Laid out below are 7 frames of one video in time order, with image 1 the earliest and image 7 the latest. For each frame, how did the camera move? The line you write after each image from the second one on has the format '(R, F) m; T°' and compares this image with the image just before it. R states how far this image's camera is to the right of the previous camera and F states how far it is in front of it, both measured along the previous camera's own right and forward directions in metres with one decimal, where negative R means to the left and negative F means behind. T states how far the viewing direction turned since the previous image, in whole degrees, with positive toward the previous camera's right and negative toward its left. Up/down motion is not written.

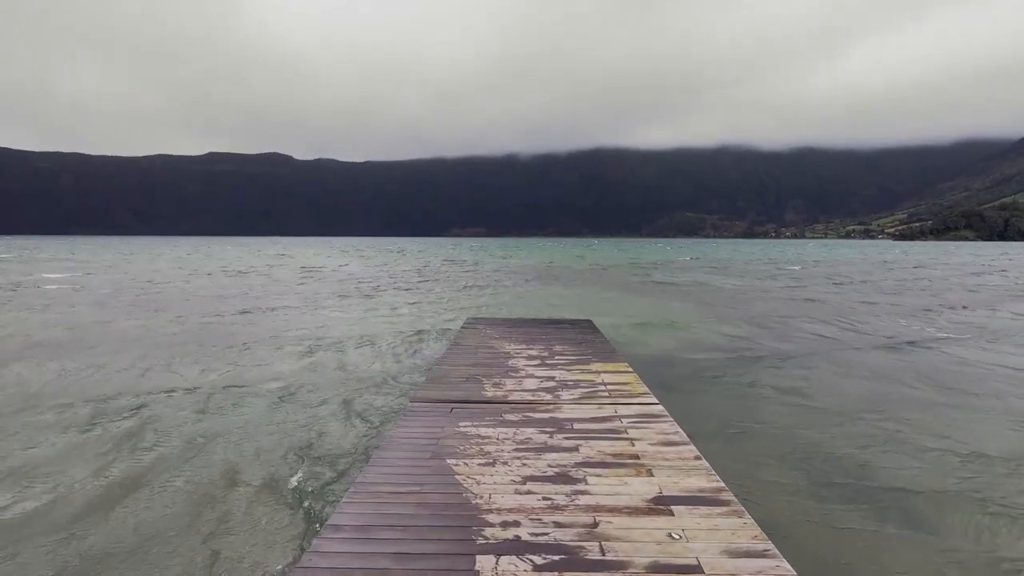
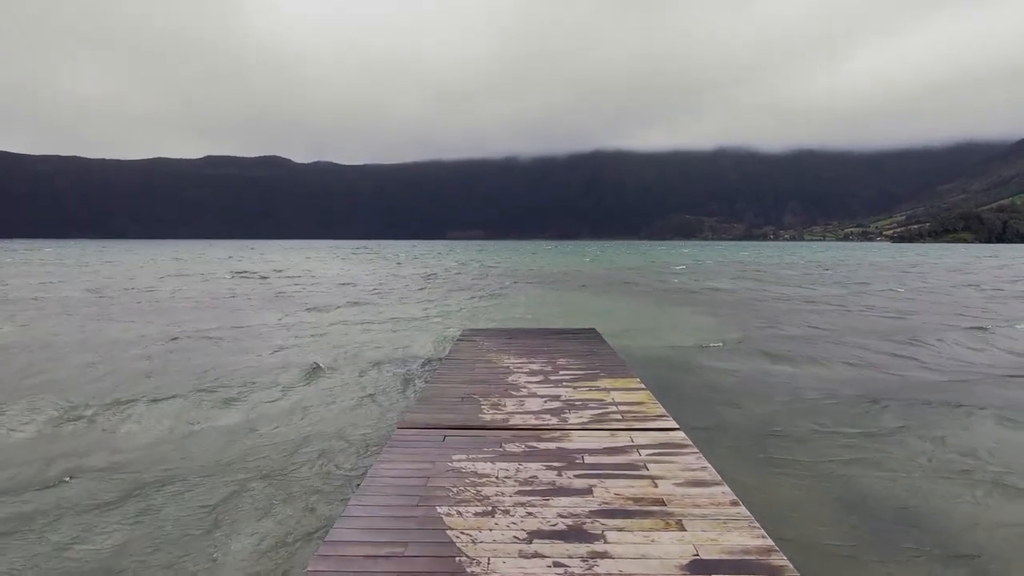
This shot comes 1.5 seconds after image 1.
(0.0, +0.9) m; 0°
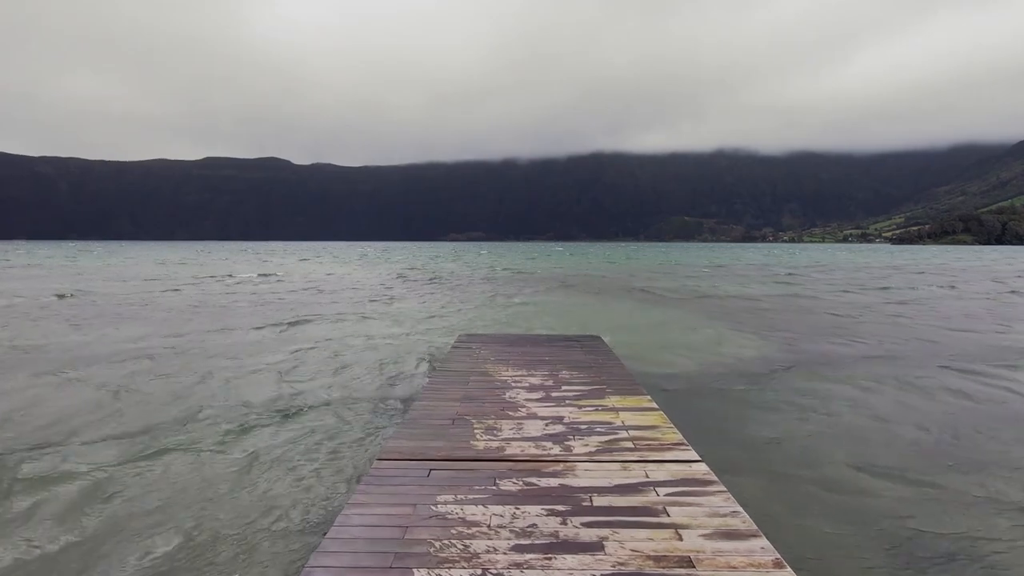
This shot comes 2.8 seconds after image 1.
(0.0, +0.8) m; 0°
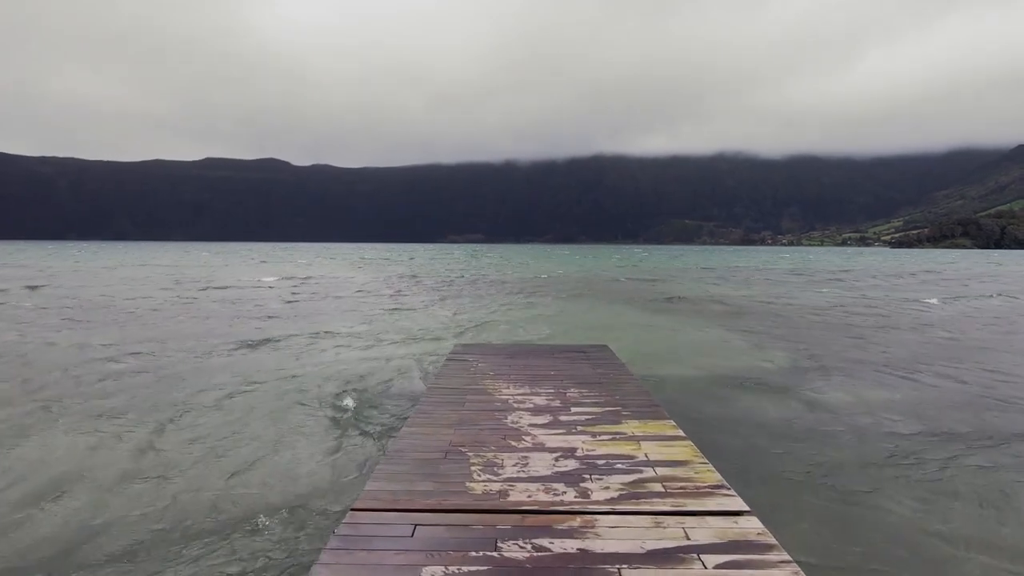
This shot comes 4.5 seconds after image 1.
(-0.1, +1.1) m; 0°
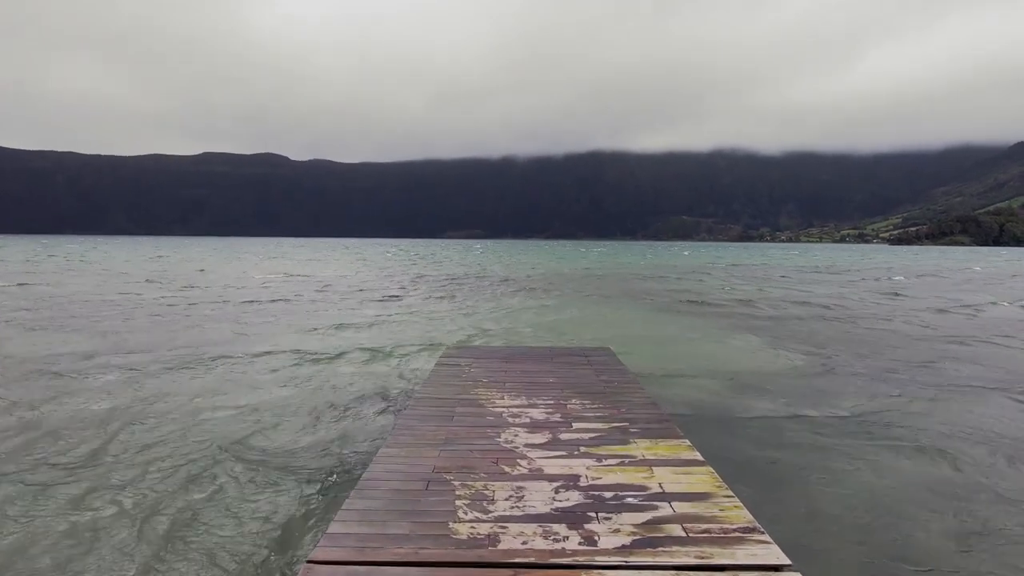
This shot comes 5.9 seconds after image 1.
(+0.1, +0.8) m; 0°
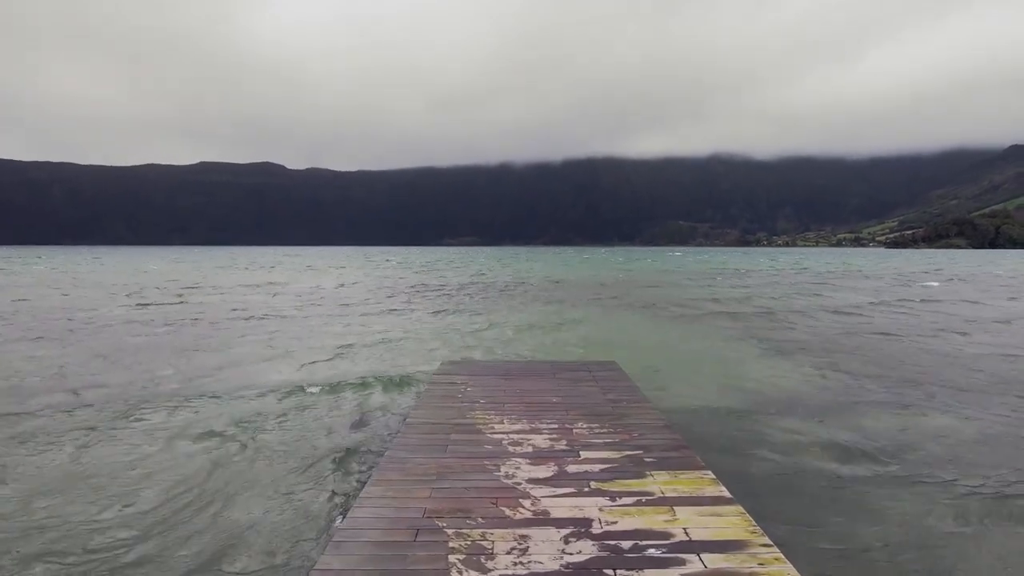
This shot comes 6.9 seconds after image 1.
(0.0, +0.7) m; 0°
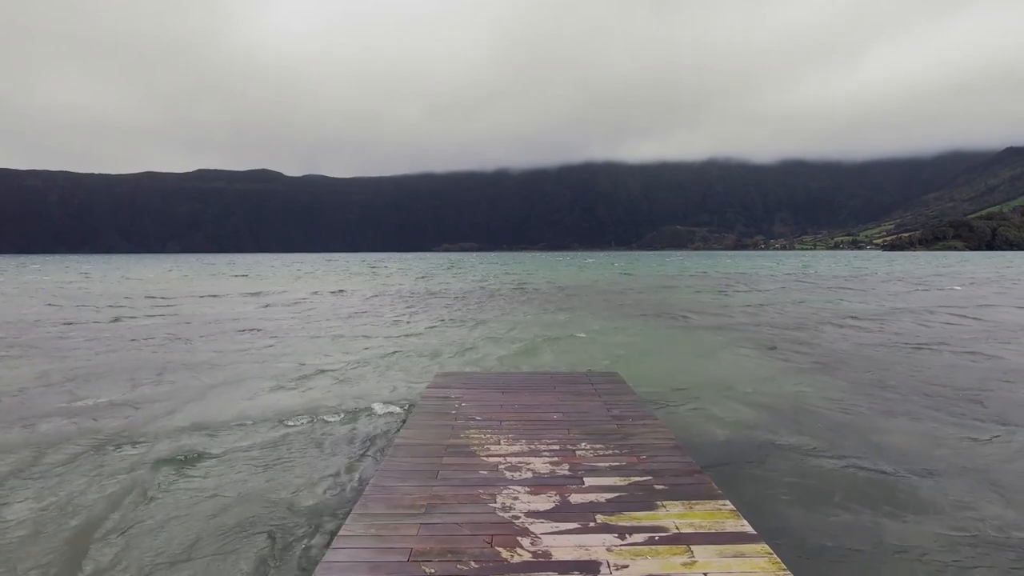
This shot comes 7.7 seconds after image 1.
(0.0, +0.5) m; 0°
